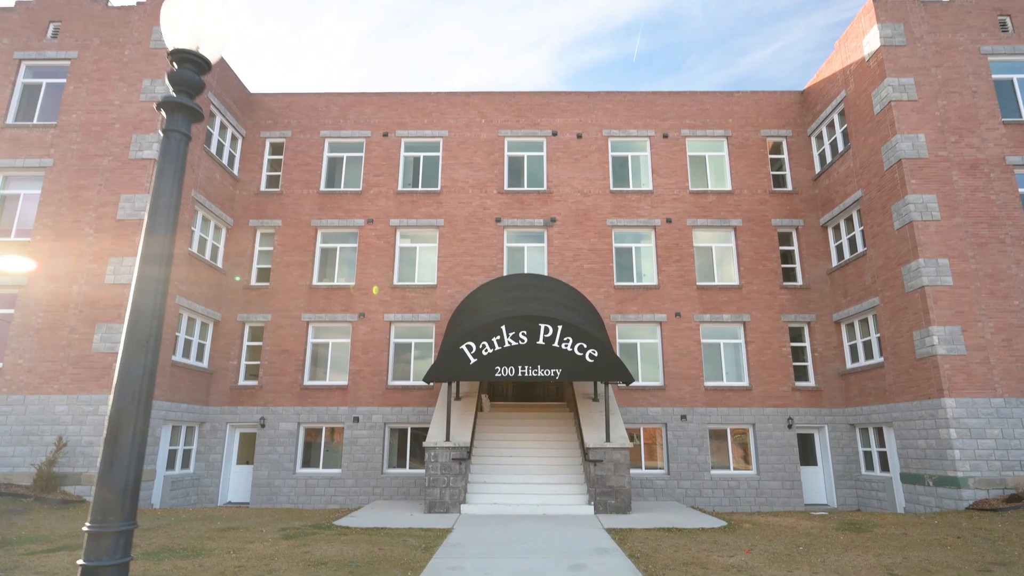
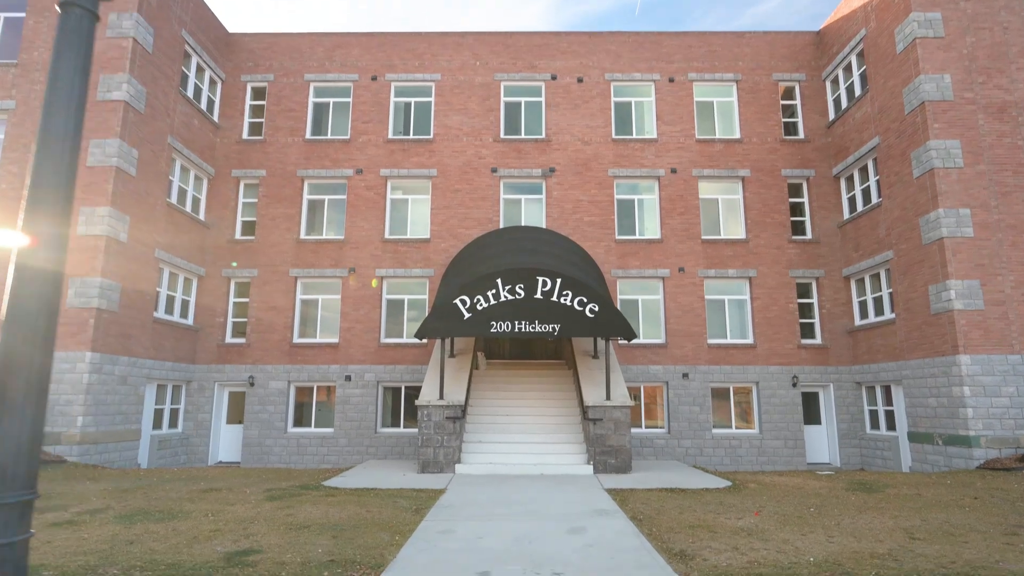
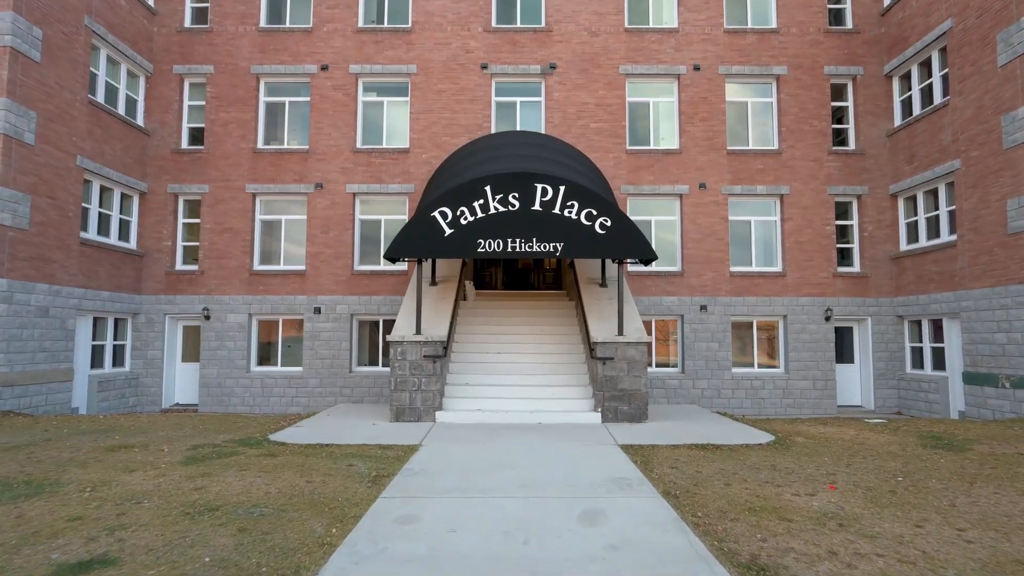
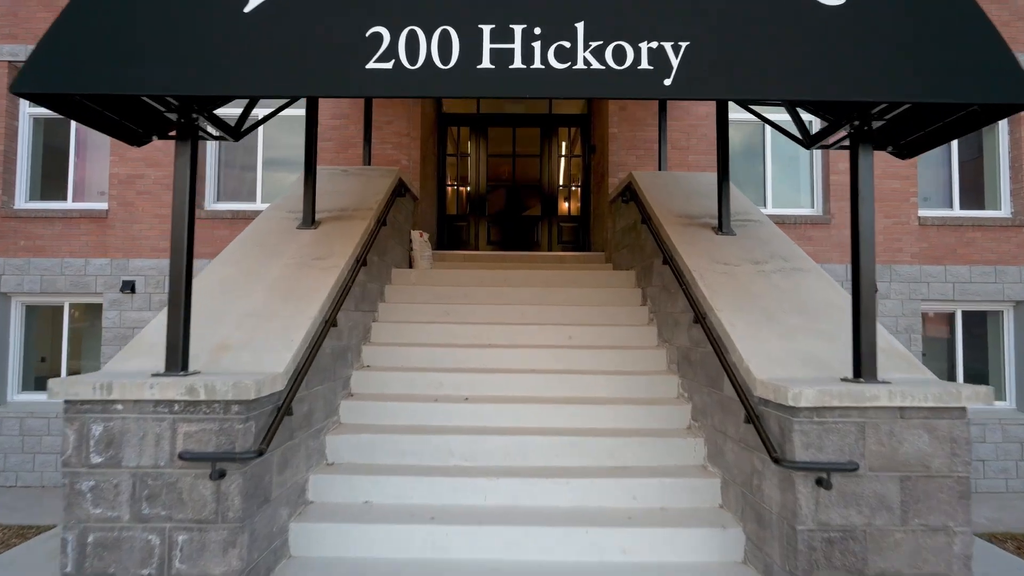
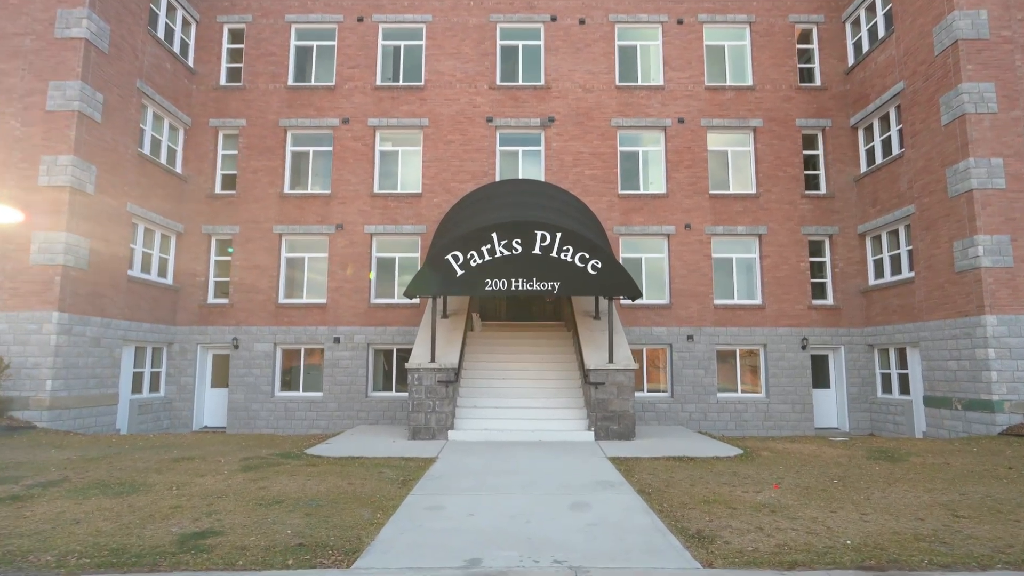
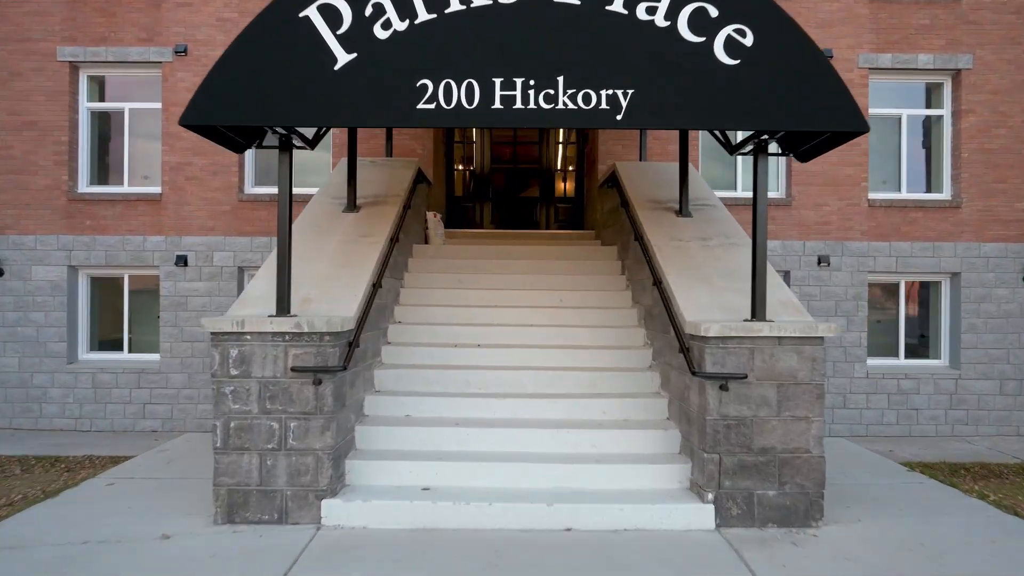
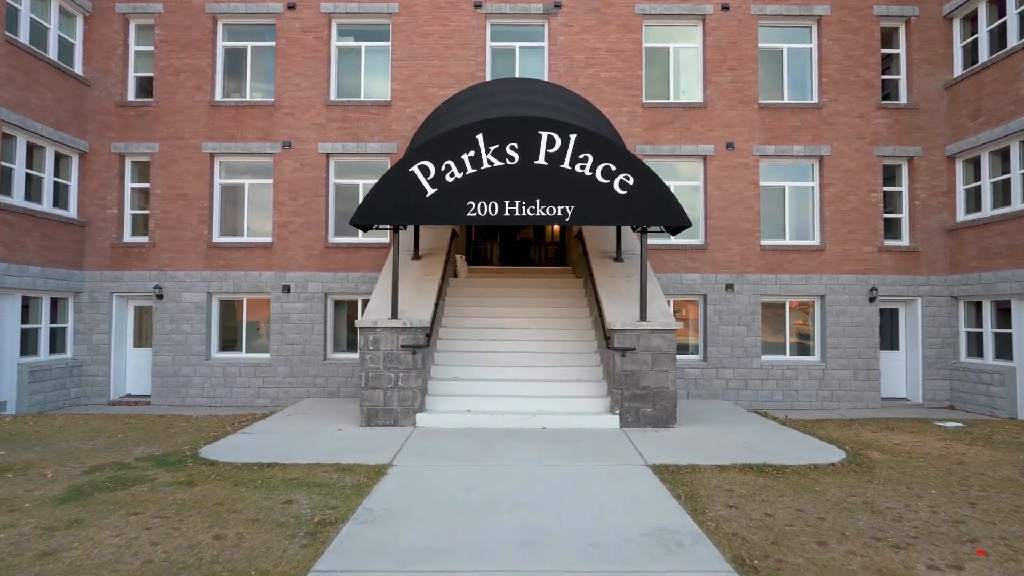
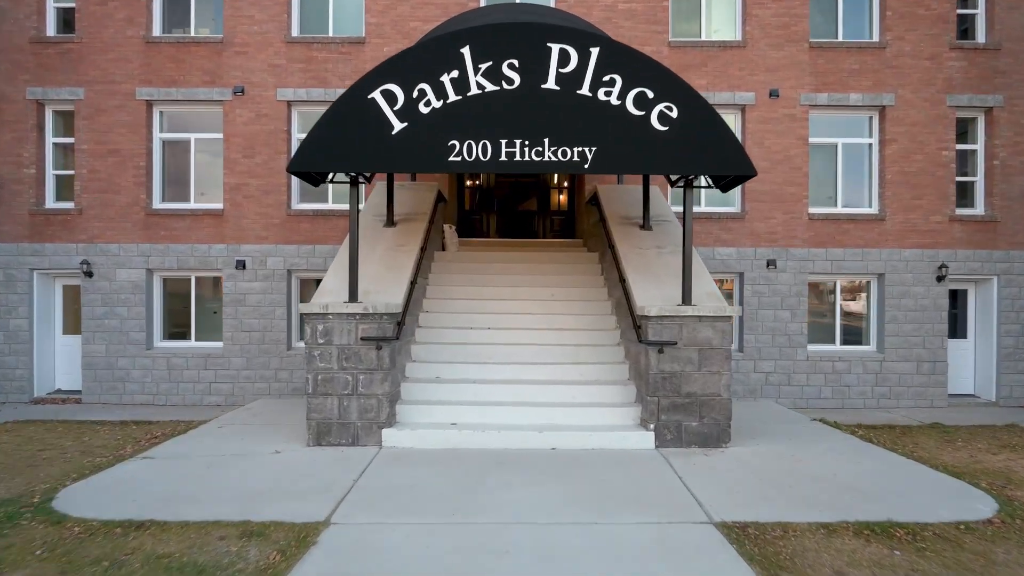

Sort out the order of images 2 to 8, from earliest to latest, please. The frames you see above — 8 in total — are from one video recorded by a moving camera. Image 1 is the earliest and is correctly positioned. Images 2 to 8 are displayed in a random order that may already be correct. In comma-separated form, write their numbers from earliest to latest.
2, 5, 3, 7, 8, 6, 4
